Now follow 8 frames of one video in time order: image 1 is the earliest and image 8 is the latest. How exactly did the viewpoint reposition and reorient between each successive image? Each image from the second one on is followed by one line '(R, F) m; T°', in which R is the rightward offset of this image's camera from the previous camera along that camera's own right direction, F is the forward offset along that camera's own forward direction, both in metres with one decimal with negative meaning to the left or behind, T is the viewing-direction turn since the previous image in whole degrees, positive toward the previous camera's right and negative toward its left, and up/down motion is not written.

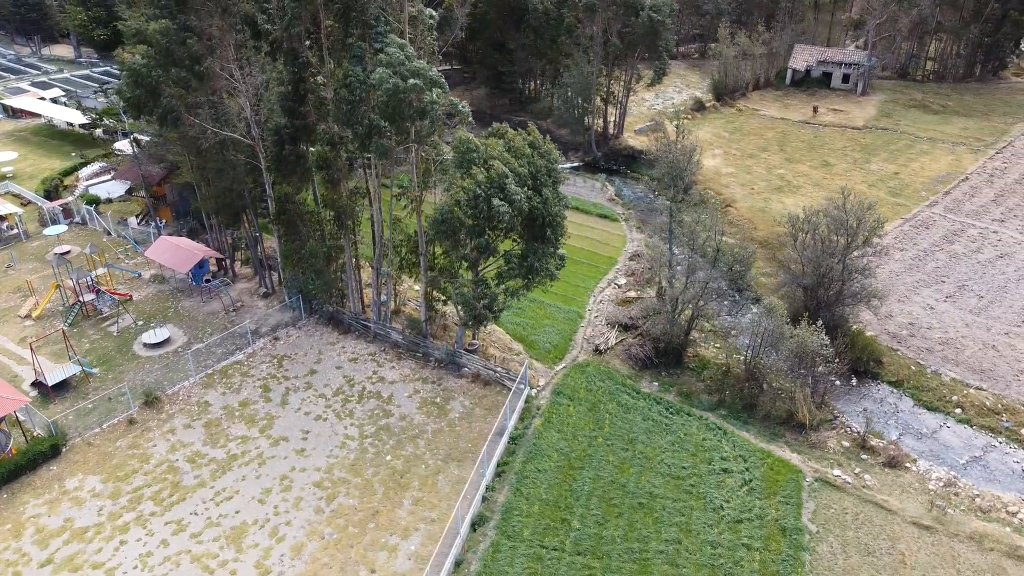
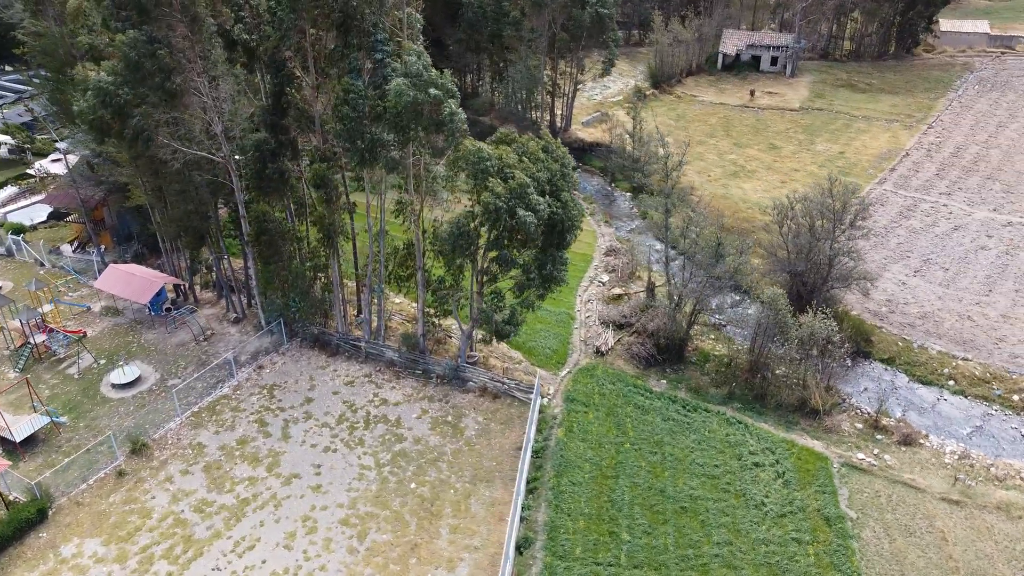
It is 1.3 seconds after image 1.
(-2.9, +1.0) m; +6°
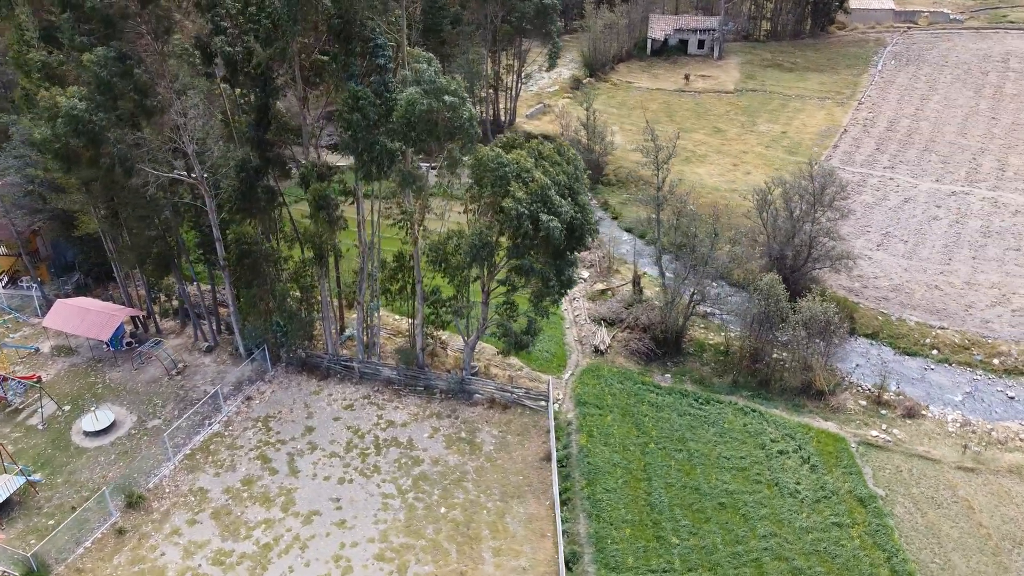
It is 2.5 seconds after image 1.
(-2.9, +0.9) m; +6°
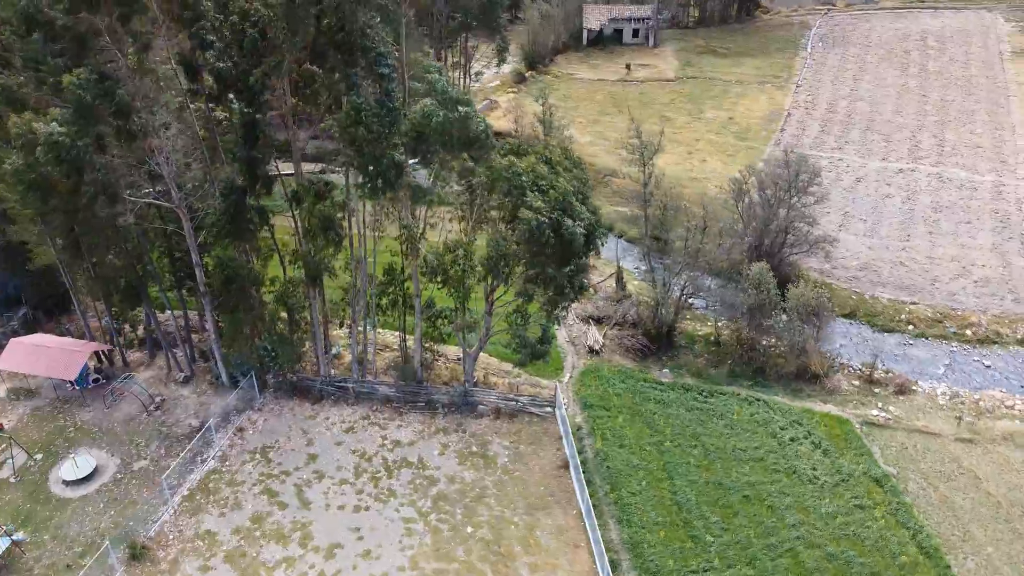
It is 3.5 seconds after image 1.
(-2.4, +0.6) m; +6°
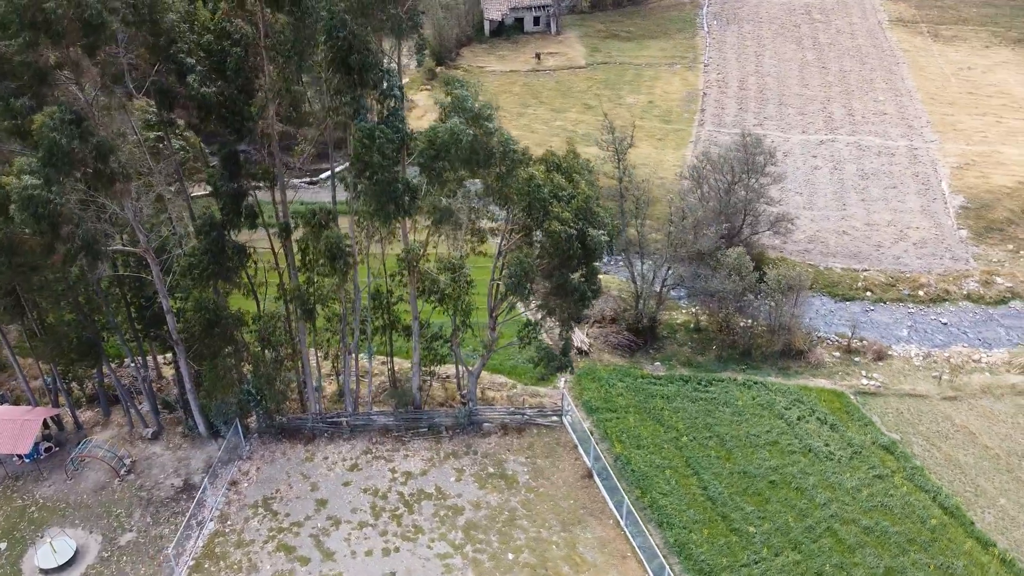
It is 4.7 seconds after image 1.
(-3.2, +0.9) m; +8°
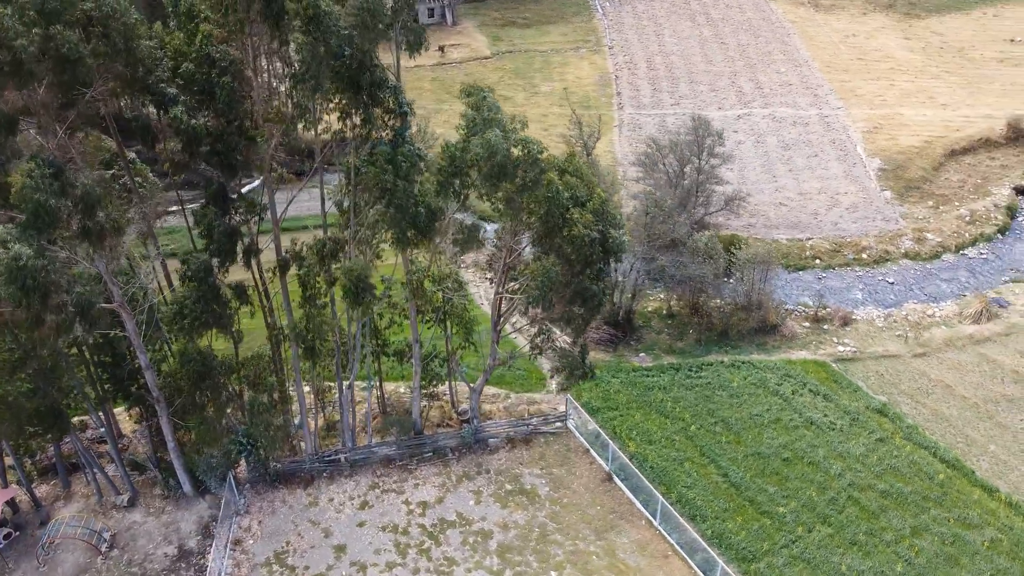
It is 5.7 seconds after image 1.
(-3.2, +0.9) m; +8°
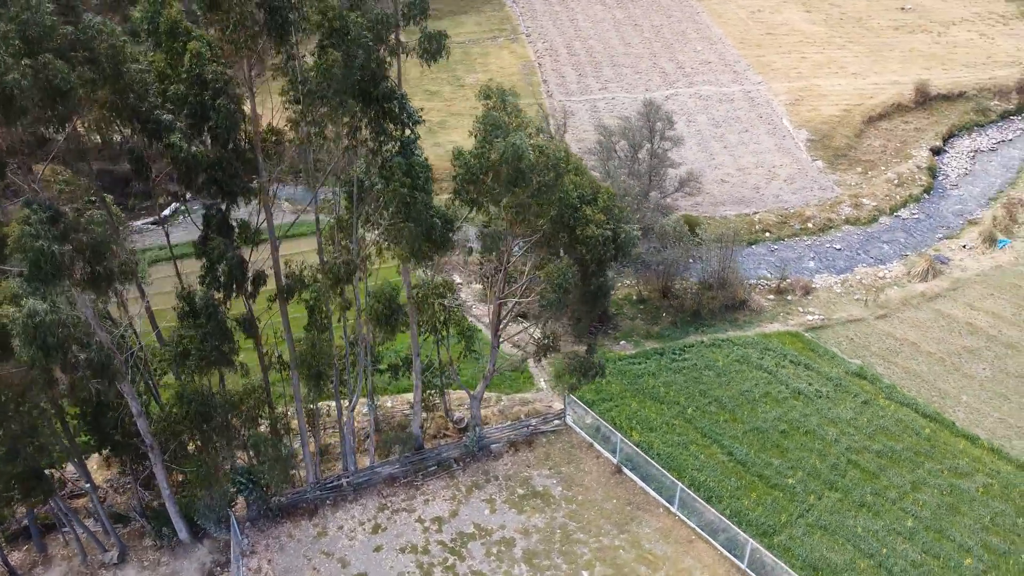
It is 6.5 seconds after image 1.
(-2.5, +0.5) m; +7°
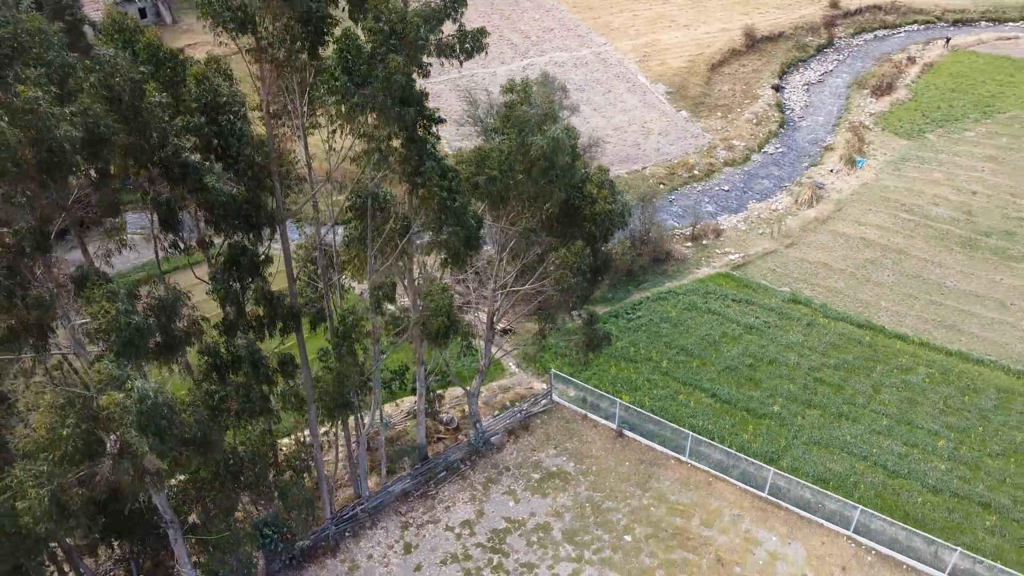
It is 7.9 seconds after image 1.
(-4.6, +0.7) m; +14°
